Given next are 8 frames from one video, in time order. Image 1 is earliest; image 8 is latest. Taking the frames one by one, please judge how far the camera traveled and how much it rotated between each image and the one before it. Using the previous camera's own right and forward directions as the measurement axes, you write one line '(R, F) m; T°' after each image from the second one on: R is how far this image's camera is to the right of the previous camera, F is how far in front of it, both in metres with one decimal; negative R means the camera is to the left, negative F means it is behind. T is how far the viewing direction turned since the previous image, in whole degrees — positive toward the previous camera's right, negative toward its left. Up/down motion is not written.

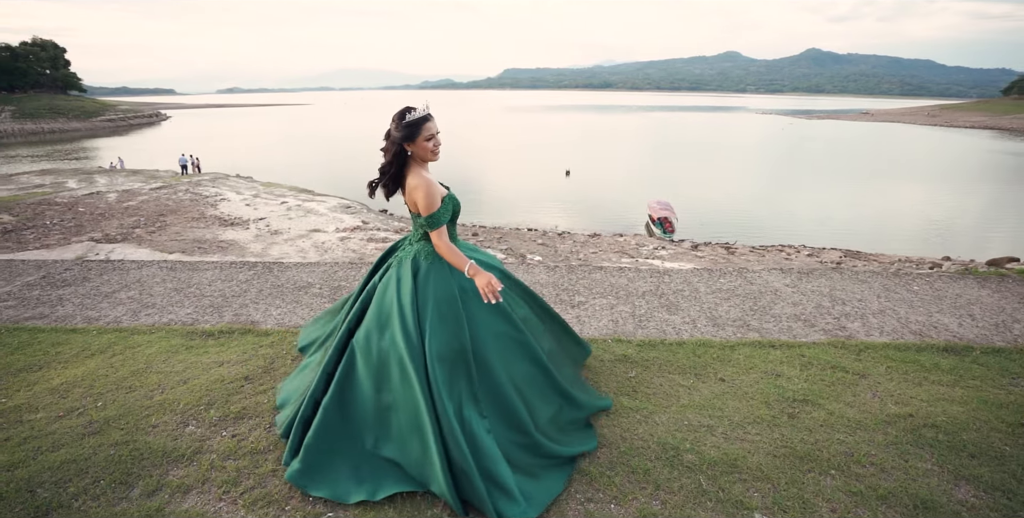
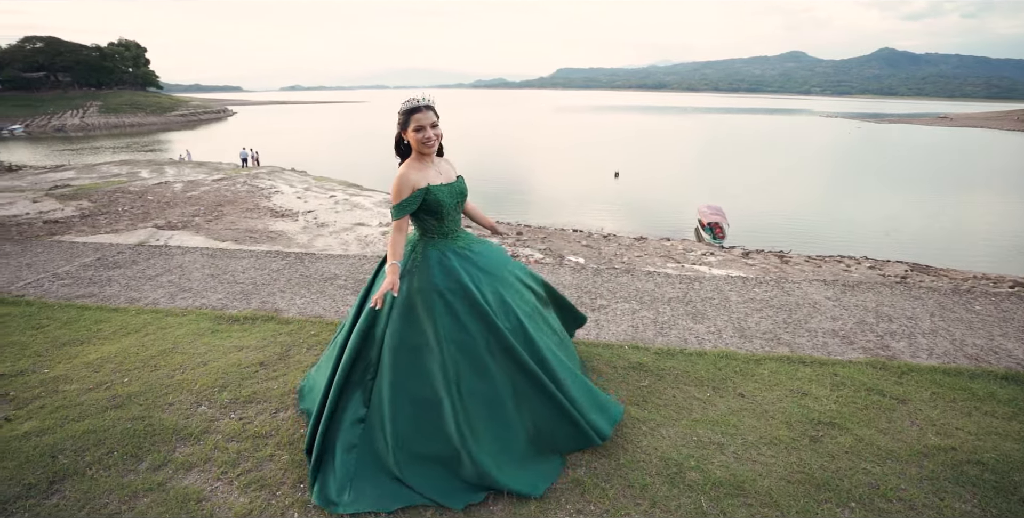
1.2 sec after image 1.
(+0.4, +0.1) m; -6°
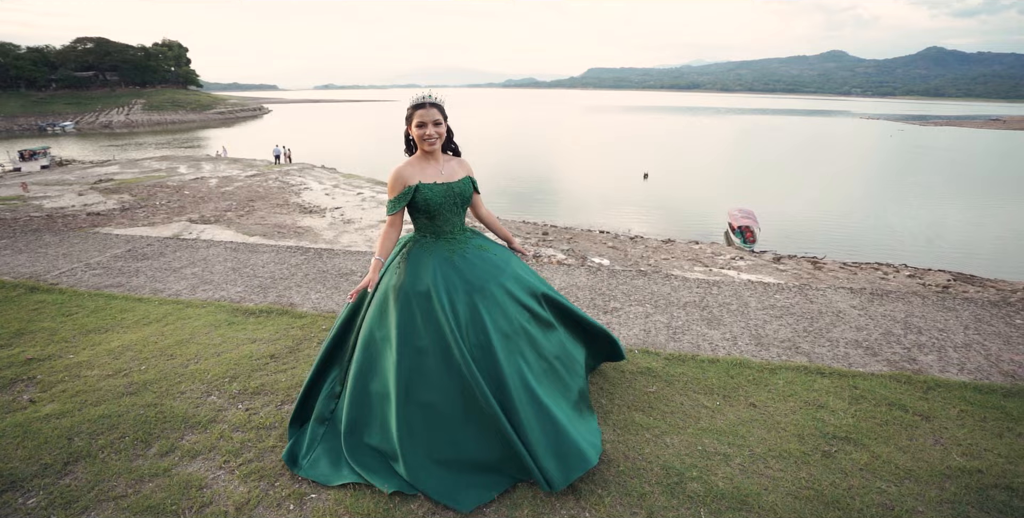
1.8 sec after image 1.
(+0.2, +0.1) m; -3°
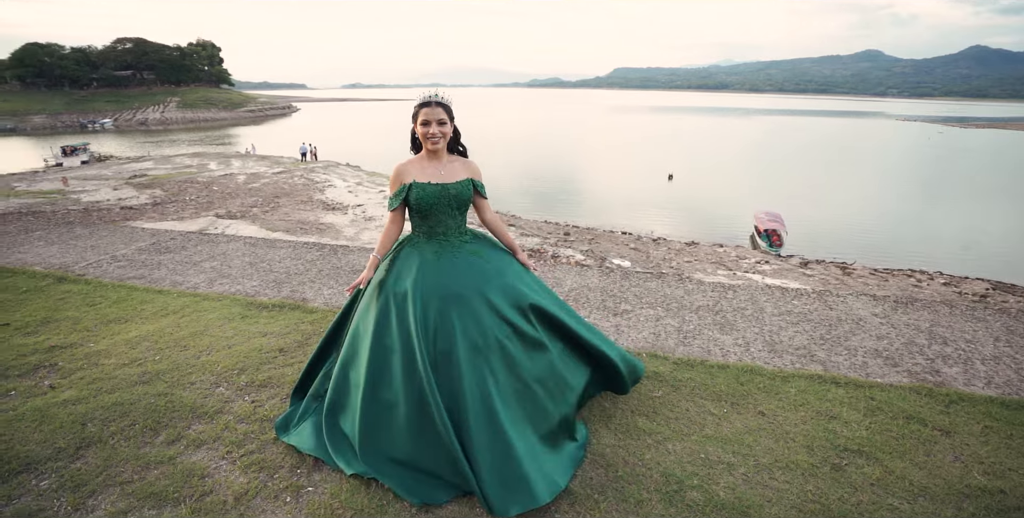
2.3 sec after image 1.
(+0.2, 0.0) m; -3°
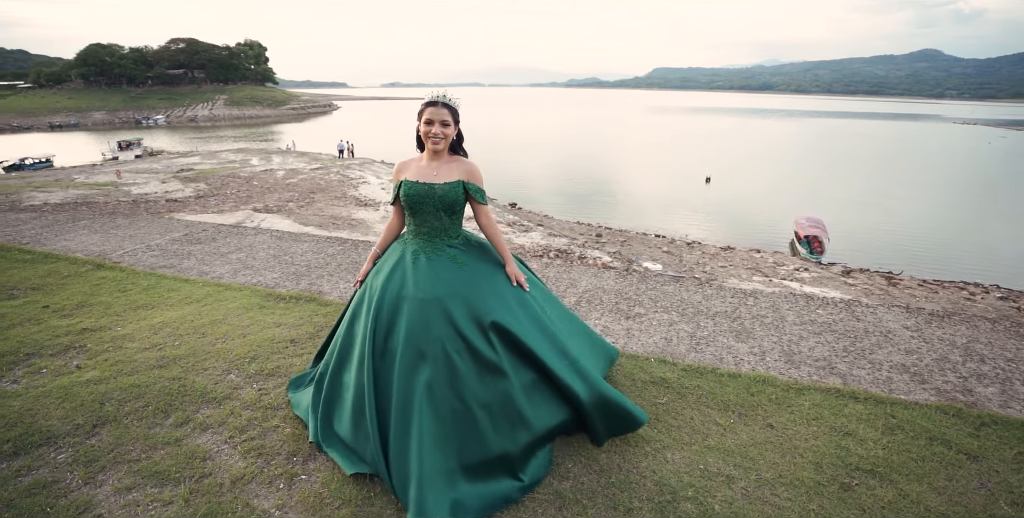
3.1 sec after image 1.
(+0.3, 0.0) m; -4°
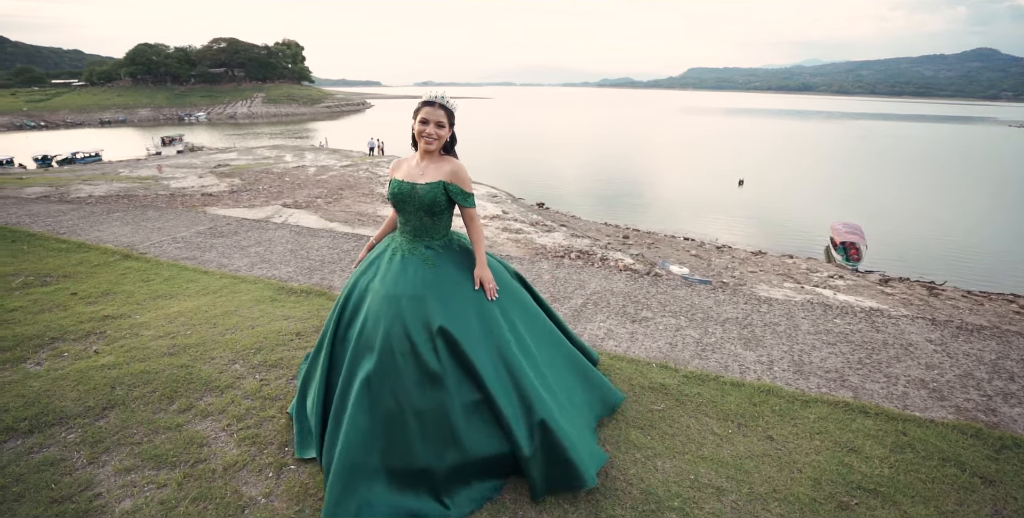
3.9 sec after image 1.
(+0.3, 0.0) m; -3°
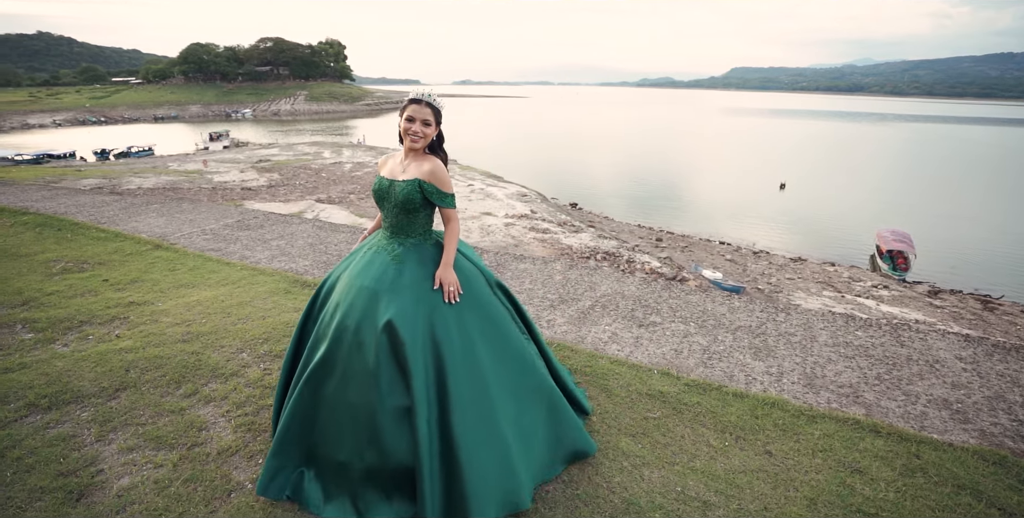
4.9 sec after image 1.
(+0.4, 0.0) m; -4°
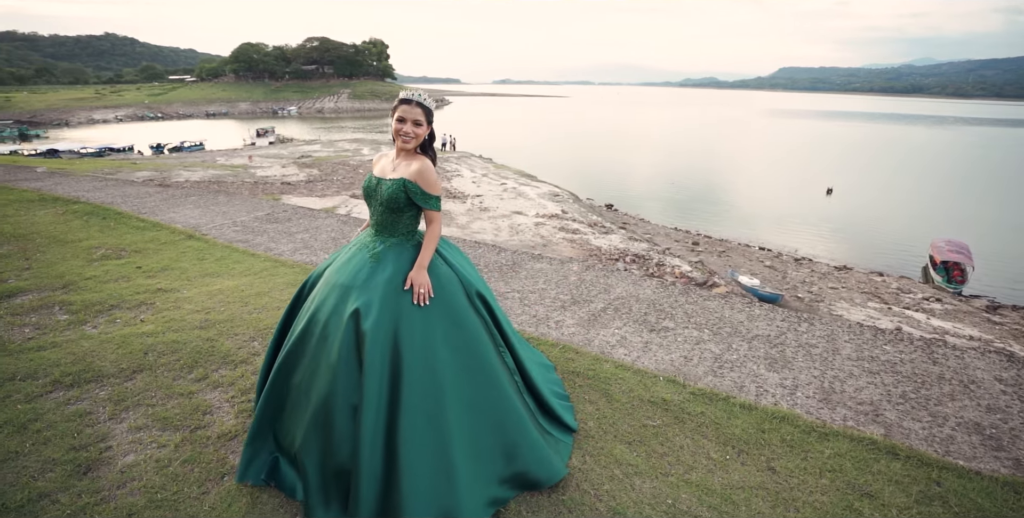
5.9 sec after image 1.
(+0.4, +0.1) m; -4°
